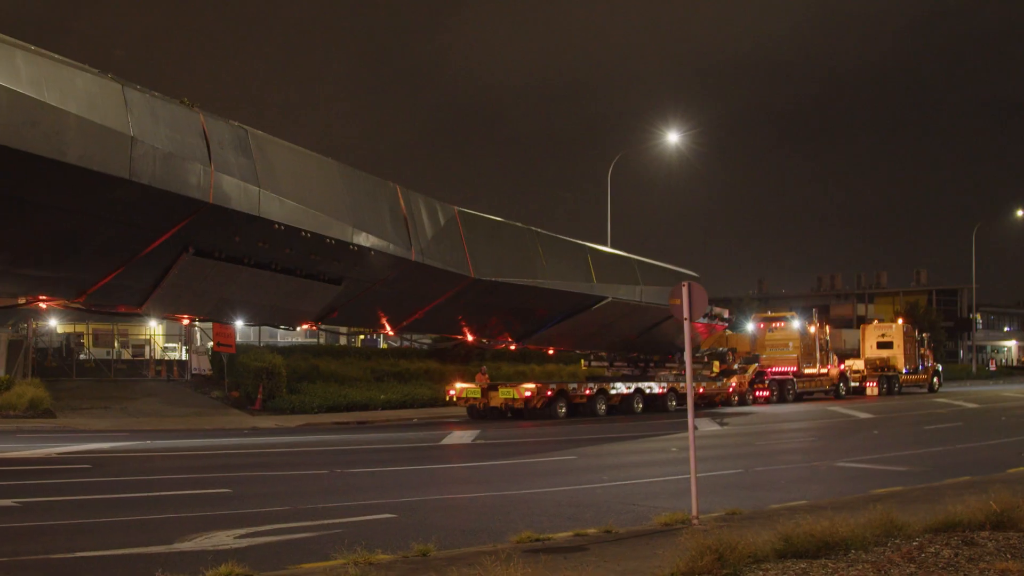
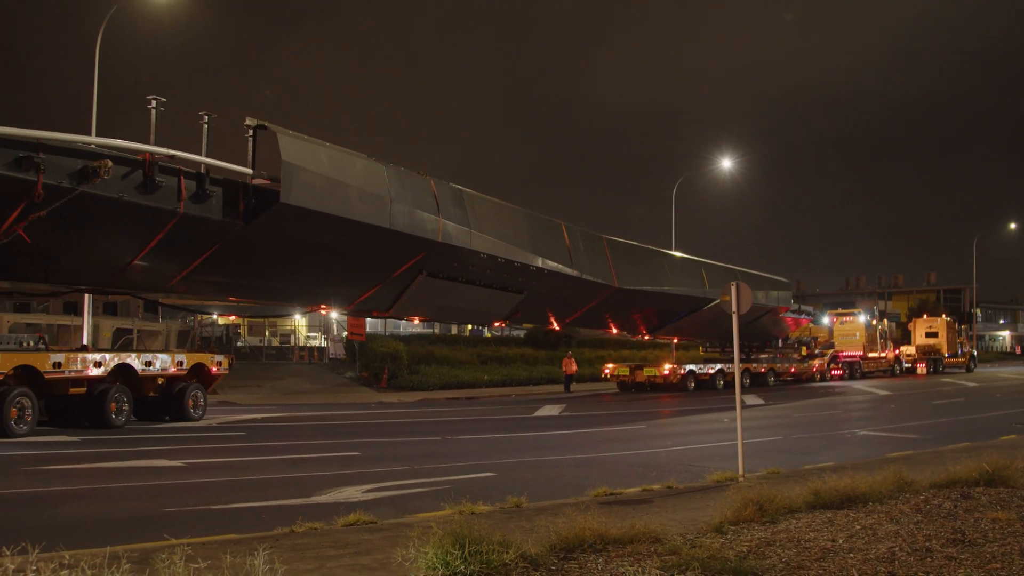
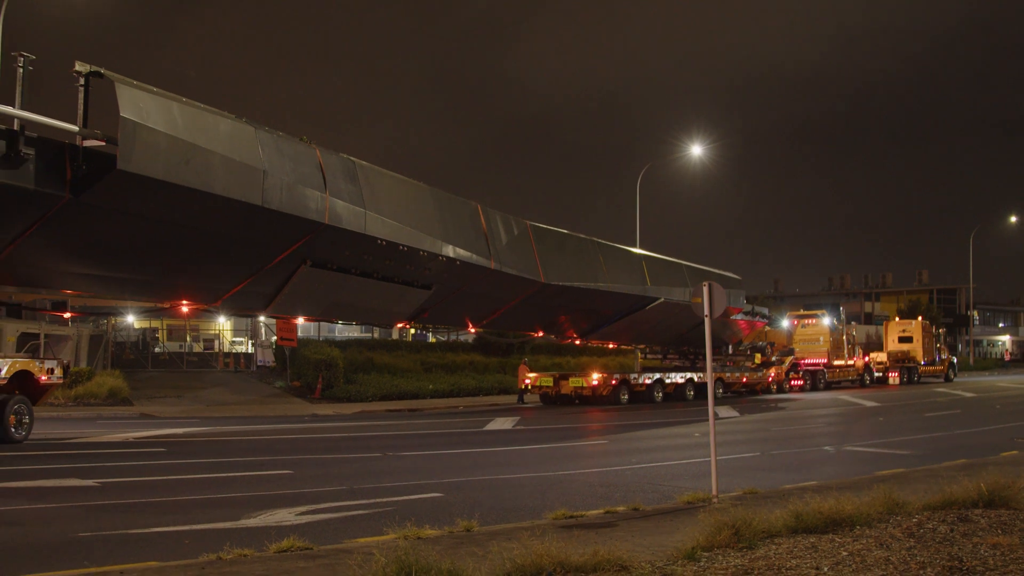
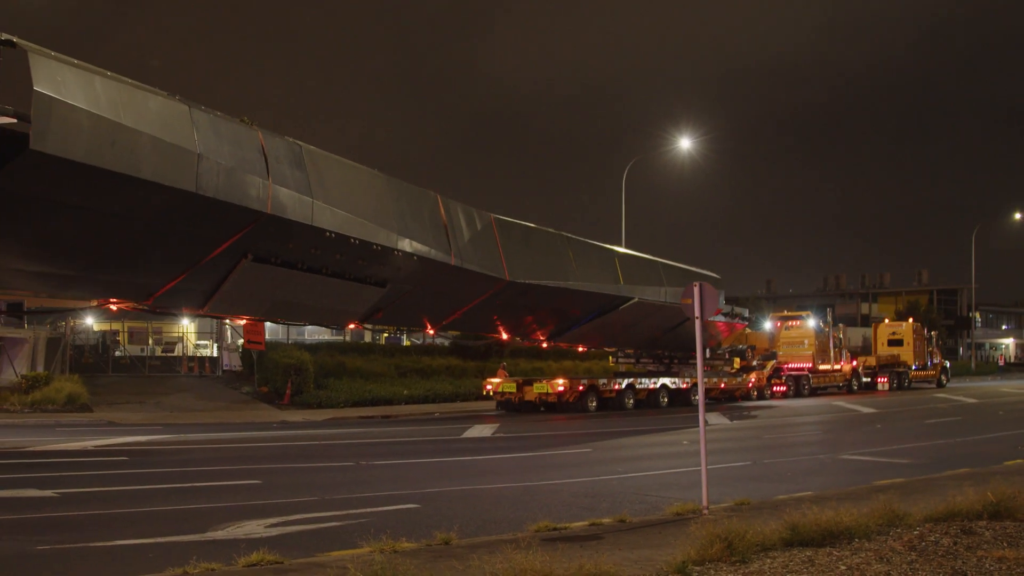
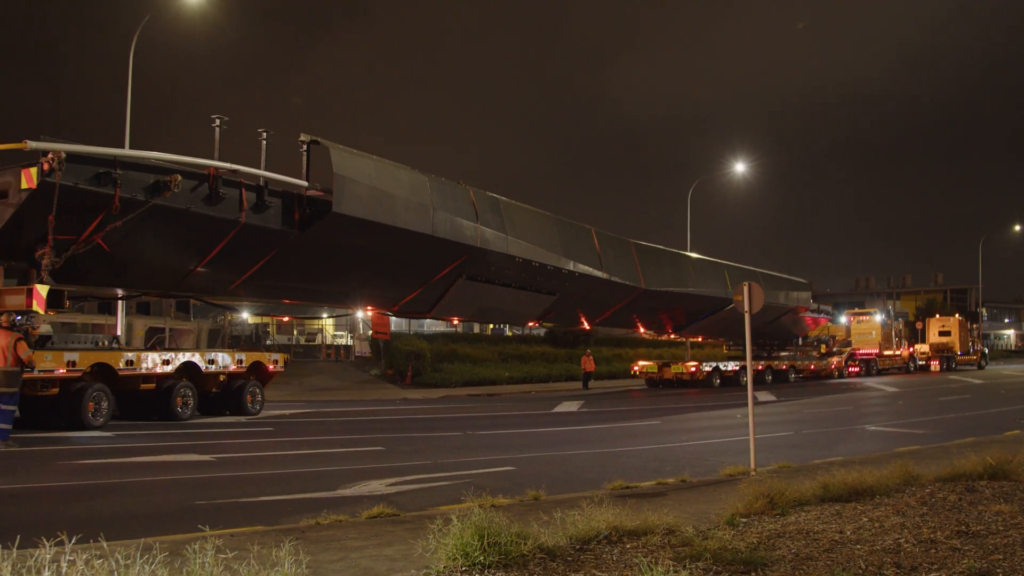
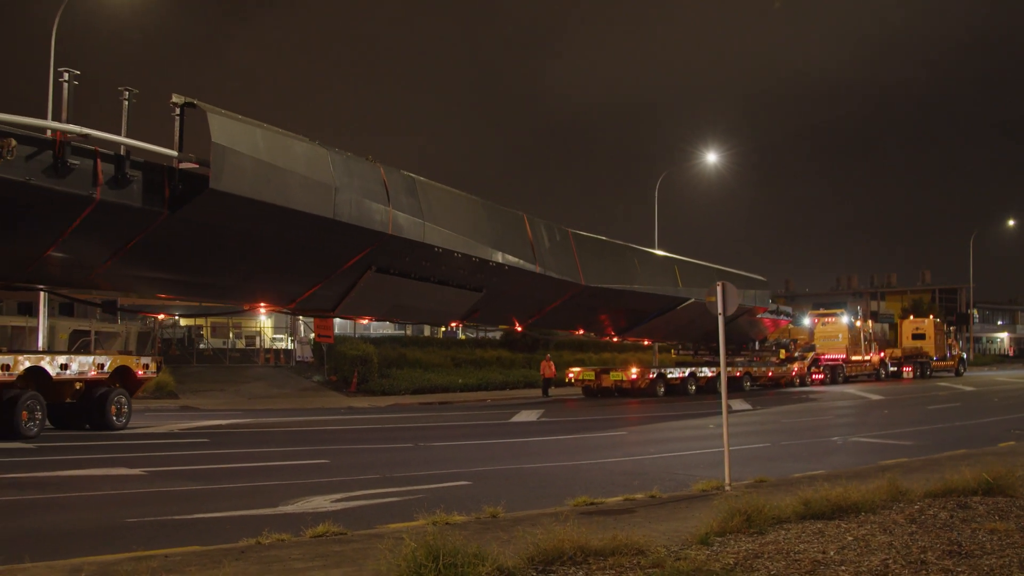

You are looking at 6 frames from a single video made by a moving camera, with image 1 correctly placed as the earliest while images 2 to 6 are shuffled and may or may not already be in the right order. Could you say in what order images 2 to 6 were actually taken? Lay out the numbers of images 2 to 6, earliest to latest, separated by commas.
4, 3, 6, 2, 5
